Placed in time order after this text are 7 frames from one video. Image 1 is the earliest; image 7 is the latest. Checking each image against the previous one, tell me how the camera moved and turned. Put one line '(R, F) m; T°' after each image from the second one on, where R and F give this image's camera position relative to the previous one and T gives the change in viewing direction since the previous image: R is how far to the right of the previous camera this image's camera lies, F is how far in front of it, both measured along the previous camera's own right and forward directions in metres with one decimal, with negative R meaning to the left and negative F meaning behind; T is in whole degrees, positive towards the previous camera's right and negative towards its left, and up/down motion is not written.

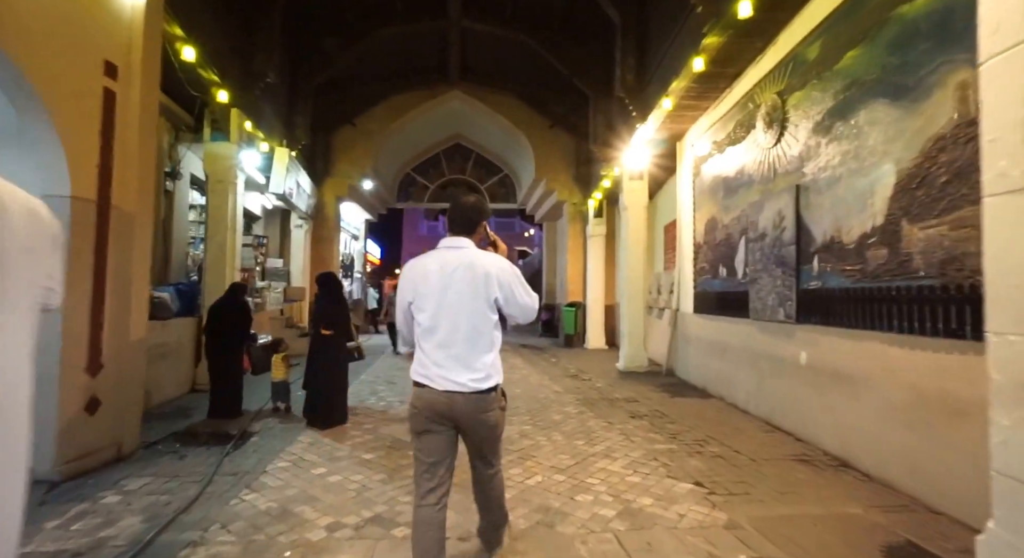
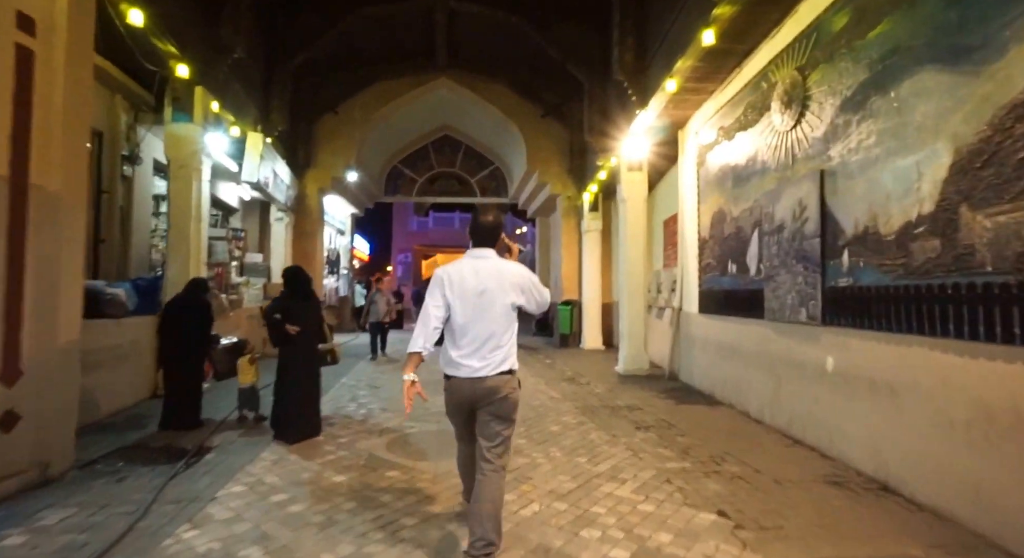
(0.0, +0.6) m; +1°
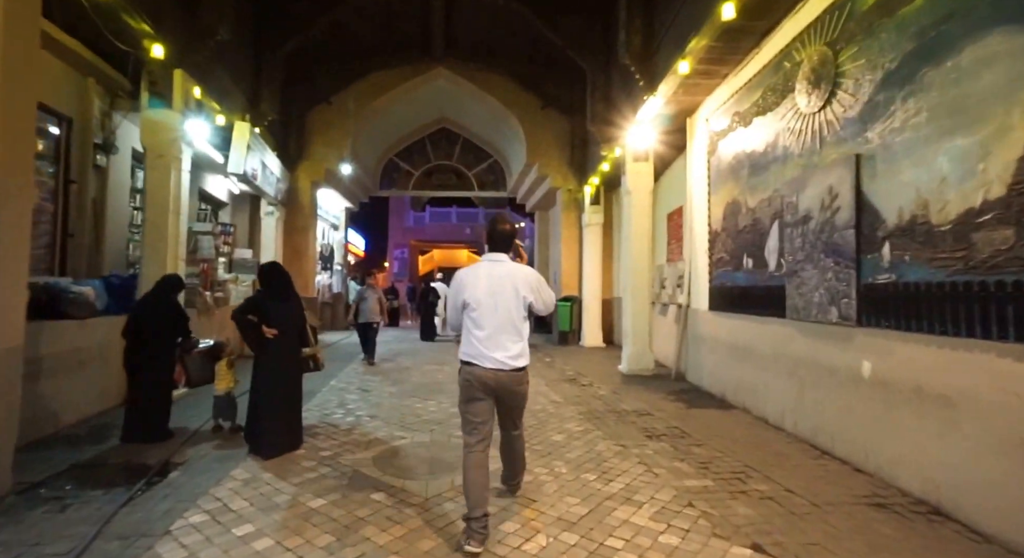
(0.0, +0.5) m; 0°
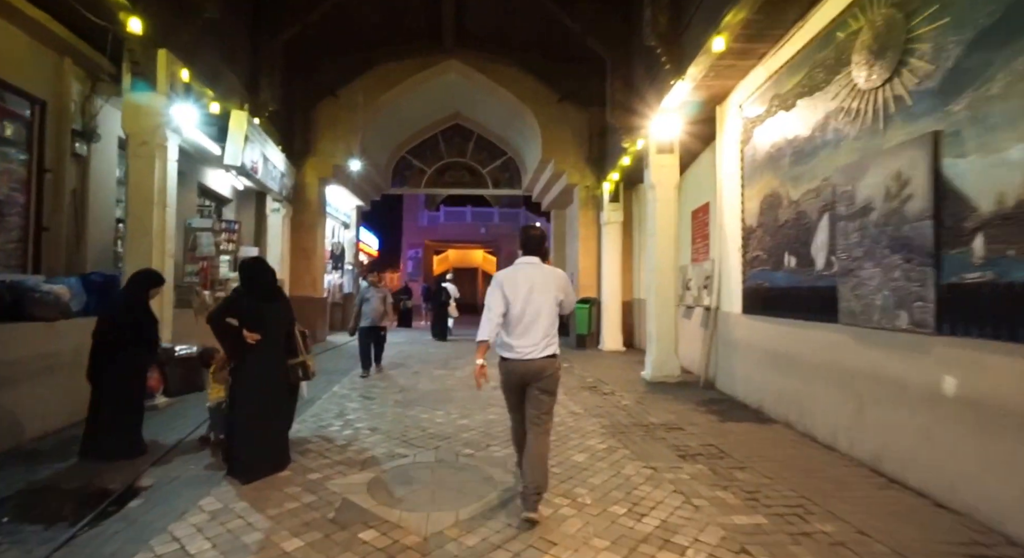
(0.0, +0.6) m; -2°
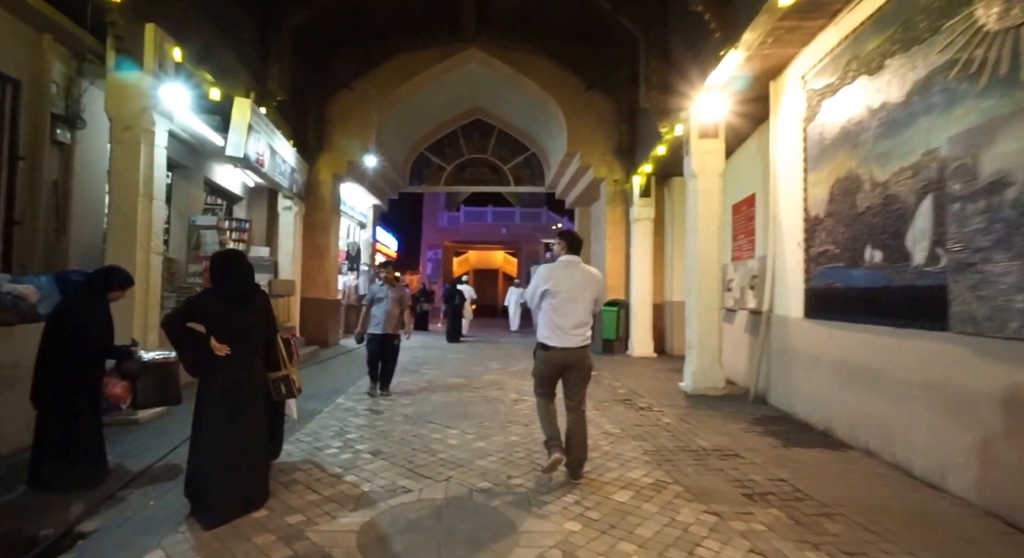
(0.0, +0.8) m; -2°
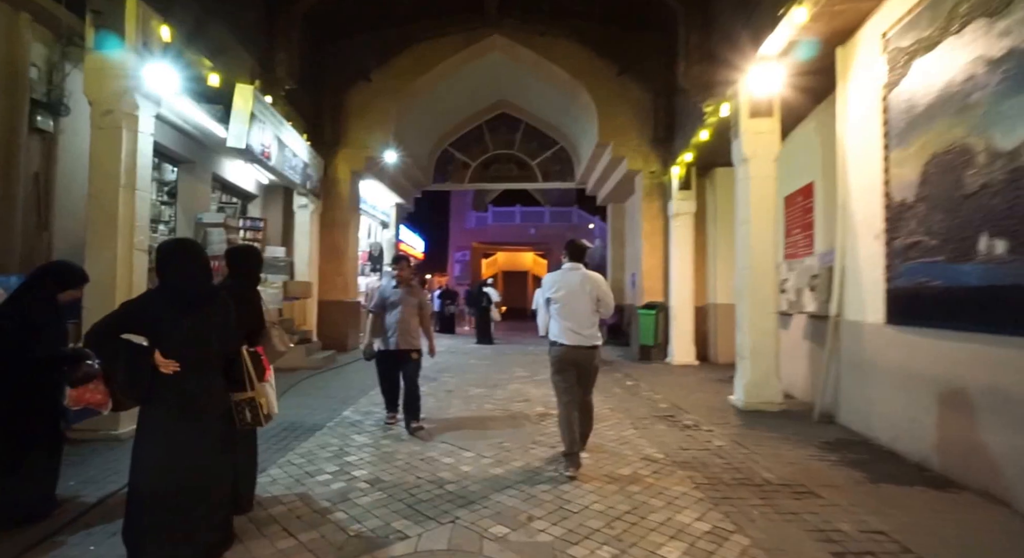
(+0.1, +0.8) m; -3°
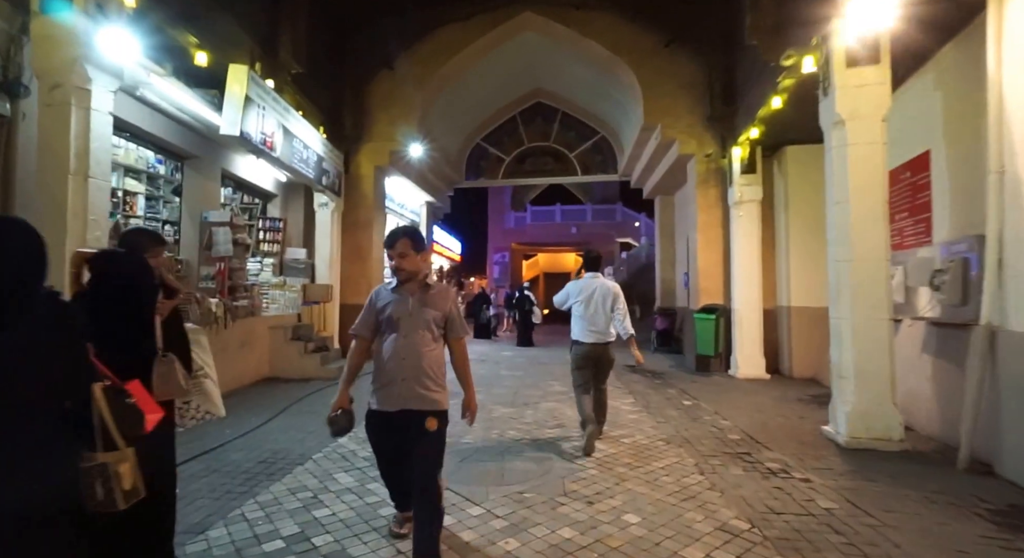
(+0.2, +1.3) m; -5°
